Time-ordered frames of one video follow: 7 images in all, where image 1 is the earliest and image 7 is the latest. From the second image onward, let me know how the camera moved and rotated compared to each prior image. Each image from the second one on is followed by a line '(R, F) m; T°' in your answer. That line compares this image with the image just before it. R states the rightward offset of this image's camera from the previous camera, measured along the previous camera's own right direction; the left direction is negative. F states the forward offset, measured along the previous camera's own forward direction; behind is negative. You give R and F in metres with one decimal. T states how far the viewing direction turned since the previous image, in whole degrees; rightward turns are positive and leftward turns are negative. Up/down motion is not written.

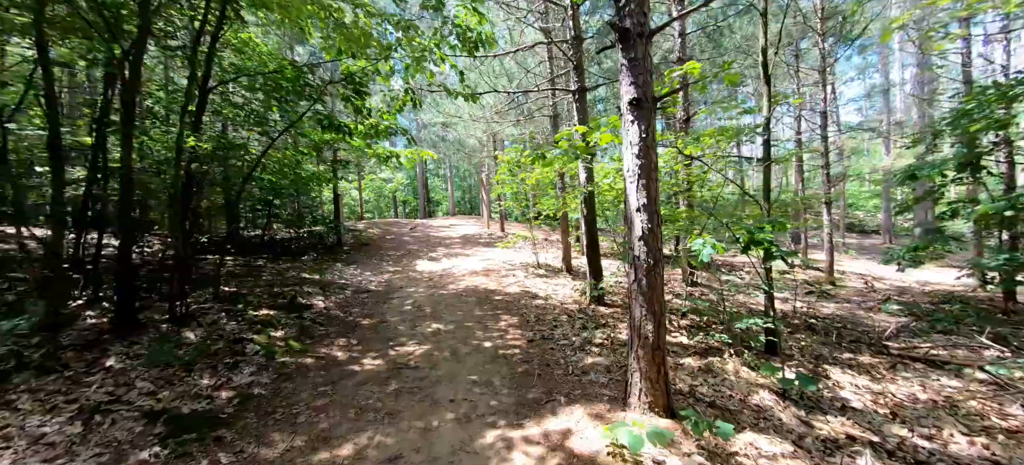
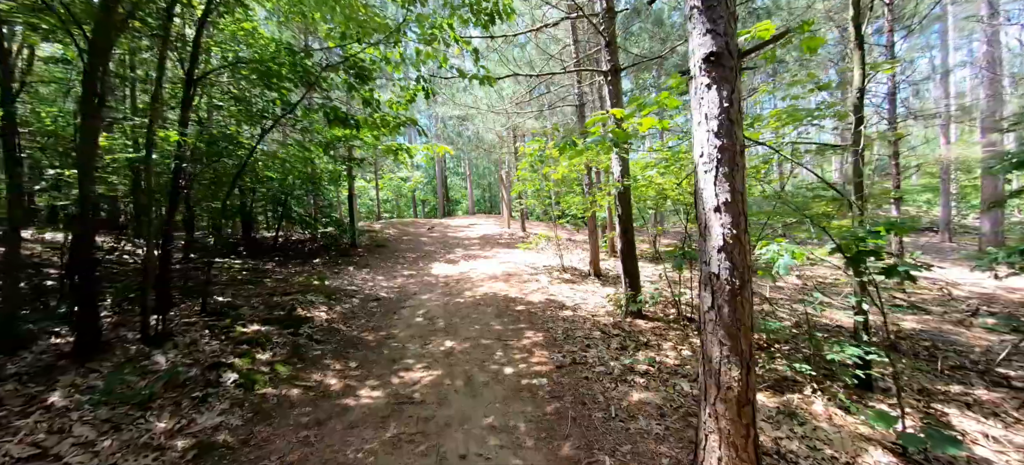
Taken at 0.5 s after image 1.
(0.0, +0.8) m; -3°
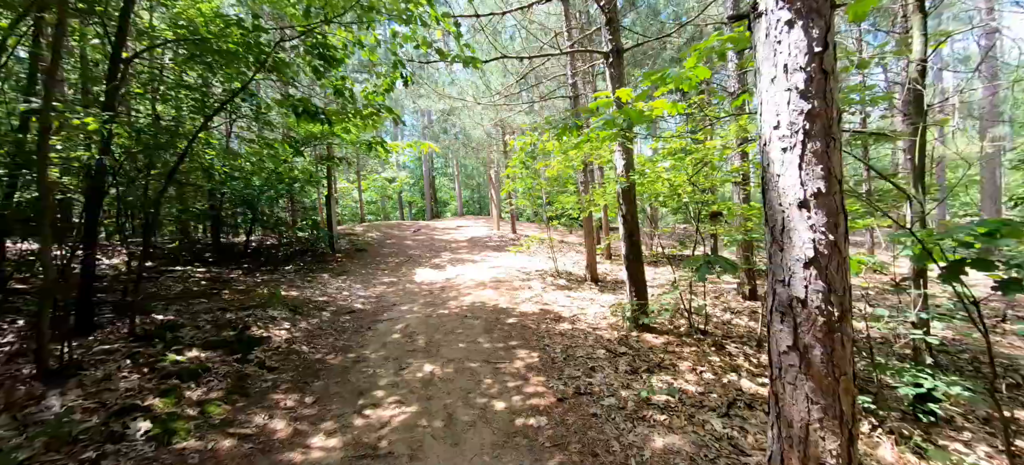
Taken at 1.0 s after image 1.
(0.0, +0.7) m; +2°
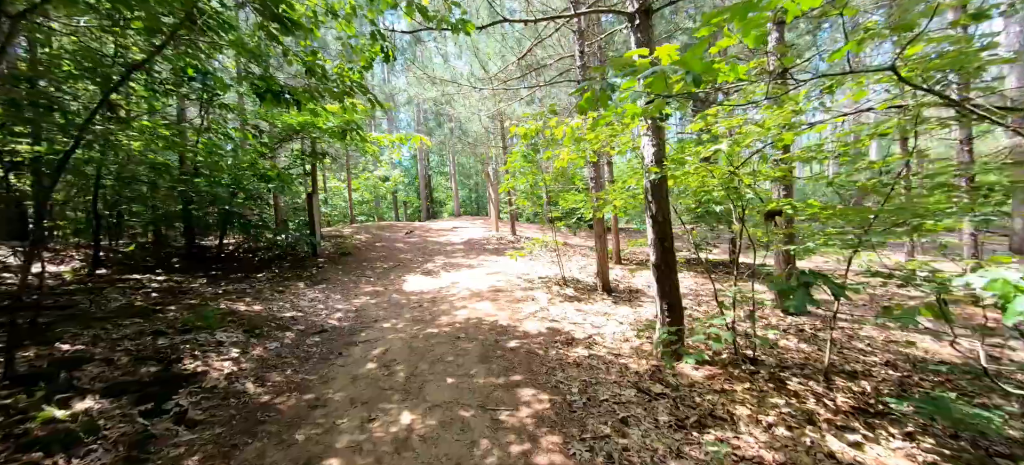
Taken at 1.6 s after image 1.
(0.0, +1.0) m; 0°
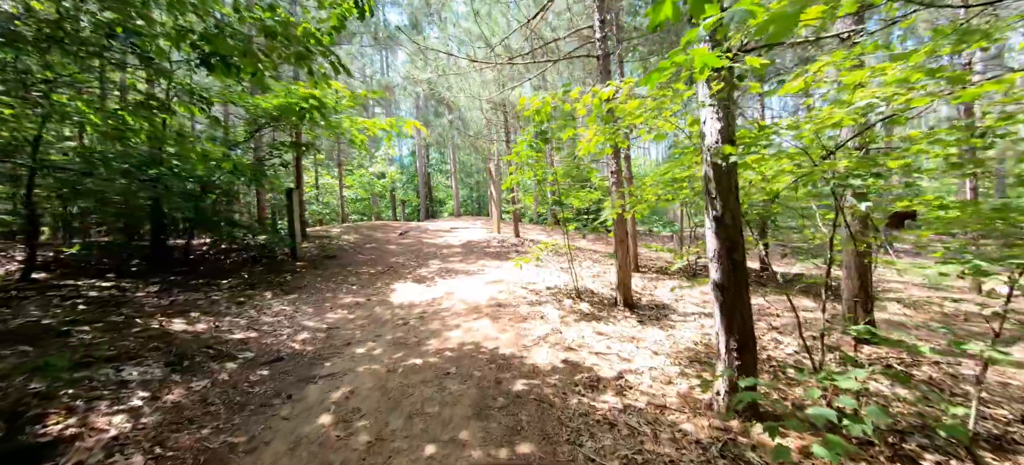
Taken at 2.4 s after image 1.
(-0.1, +1.1) m; 0°
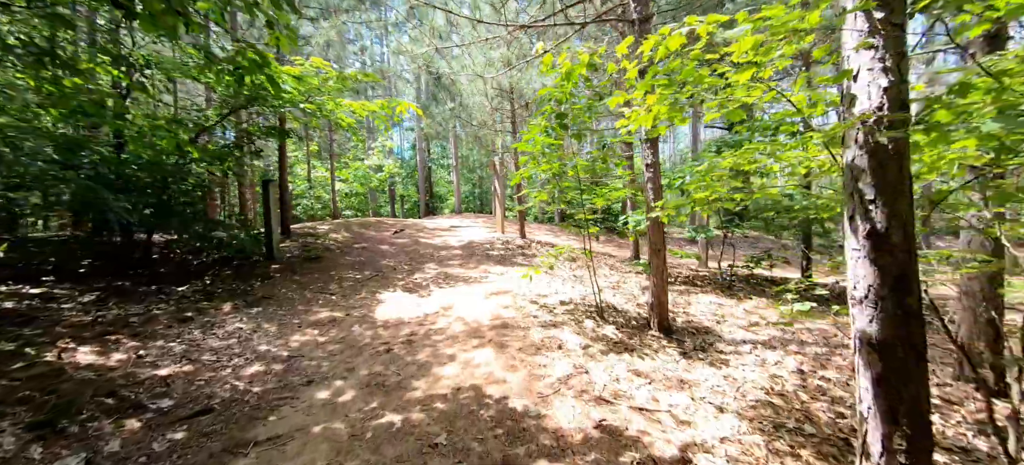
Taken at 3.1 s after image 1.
(-0.1, +1.1) m; 0°
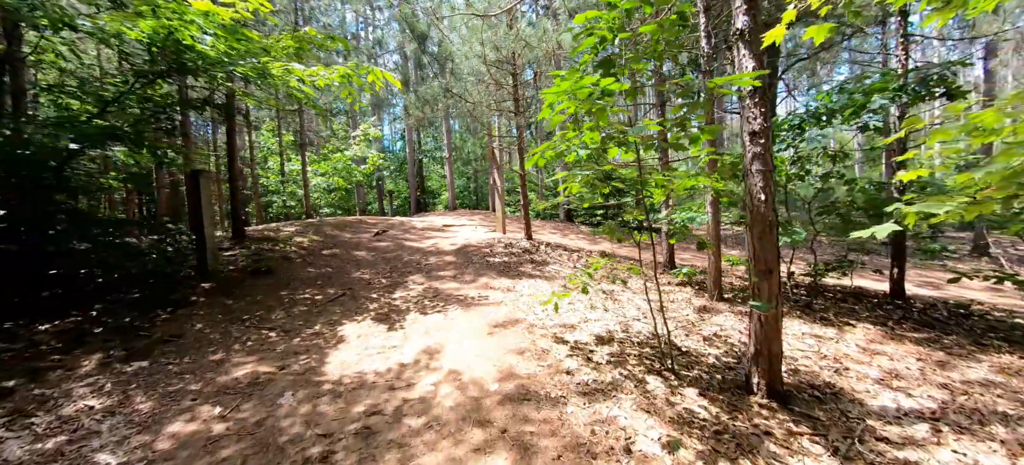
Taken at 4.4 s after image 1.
(-0.2, +1.8) m; +1°
